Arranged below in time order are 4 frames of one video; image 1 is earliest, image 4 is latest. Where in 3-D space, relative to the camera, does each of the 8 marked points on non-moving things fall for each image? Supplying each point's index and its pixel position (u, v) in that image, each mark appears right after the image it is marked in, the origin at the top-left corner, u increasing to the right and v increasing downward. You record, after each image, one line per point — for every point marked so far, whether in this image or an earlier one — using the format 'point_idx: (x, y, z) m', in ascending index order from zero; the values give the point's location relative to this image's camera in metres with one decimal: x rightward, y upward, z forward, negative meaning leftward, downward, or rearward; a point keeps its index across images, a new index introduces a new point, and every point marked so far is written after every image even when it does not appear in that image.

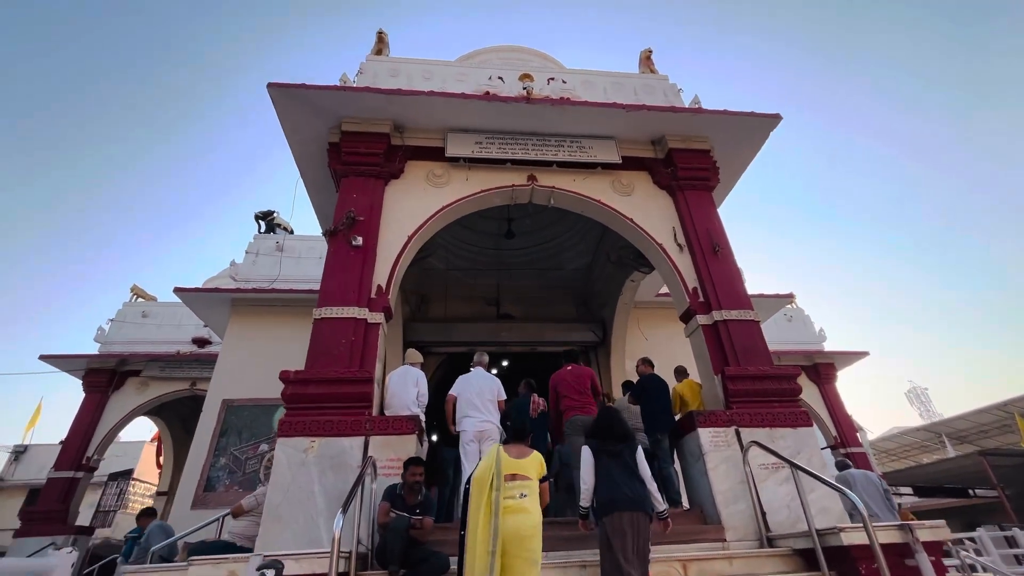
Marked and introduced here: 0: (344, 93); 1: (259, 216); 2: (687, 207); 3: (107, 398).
0: (-2.2, +2.6, +6.1) m
1: (-6.6, +1.9, +11.9) m
2: (+2.5, +1.2, +6.6) m
3: (-11.1, -3.0, +12.5) m
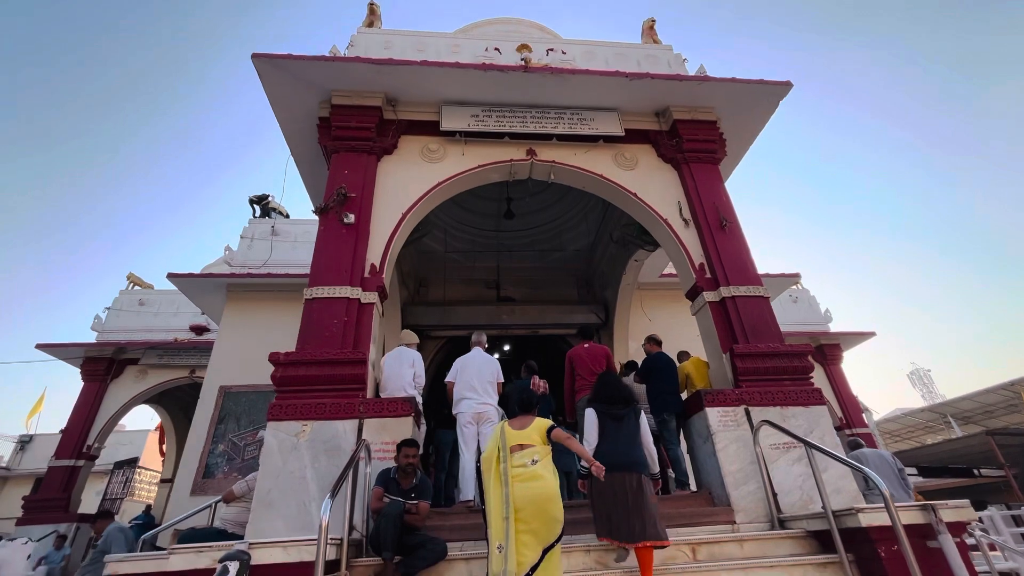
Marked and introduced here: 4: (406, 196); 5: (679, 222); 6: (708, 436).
0: (-2.3, +2.8, +5.8) m
1: (-6.6, +2.2, +11.7) m
2: (+2.5, +1.5, +6.3) m
3: (-11.0, -2.6, +12.4) m
4: (-1.4, +1.2, +5.9) m
5: (+2.2, +0.9, +6.1) m
6: (+1.9, -1.5, +4.5) m
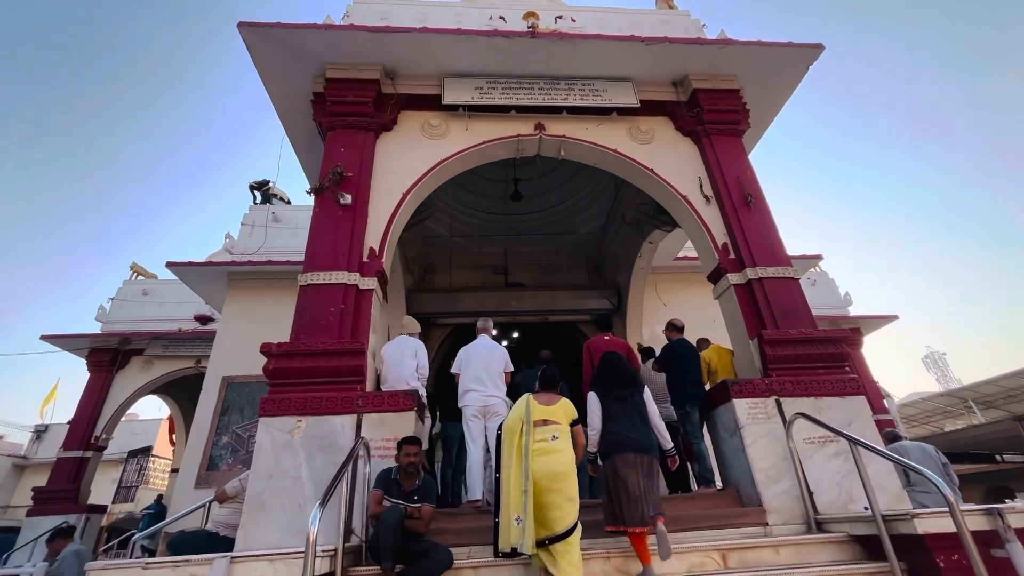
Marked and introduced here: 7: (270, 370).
0: (-2.2, +3.0, +5.4) m
1: (-6.4, +2.5, +11.4) m
2: (+2.6, +1.7, +5.9) m
3: (-10.8, -2.4, +12.3) m
4: (-1.3, +1.4, +5.5) m
5: (+2.3, +1.1, +5.7) m
6: (+2.0, -1.3, +4.1) m
7: (-2.1, -0.7, +4.1) m
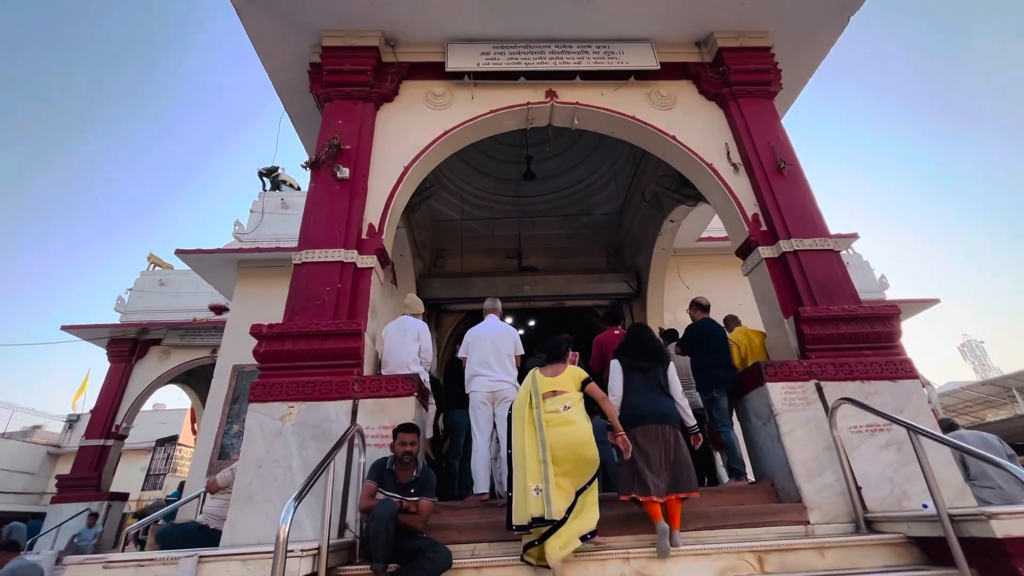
0: (-2.1, +3.2, +5.0) m
1: (-6.1, +2.8, +11.2) m
2: (+2.7, +2.0, +5.4) m
3: (-10.3, -2.1, +12.4) m
4: (-1.2, +1.6, +5.2) m
5: (+2.4, +1.4, +5.2) m
6: (+2.1, -1.0, +3.7) m
7: (-2.1, -0.5, +3.8) m
